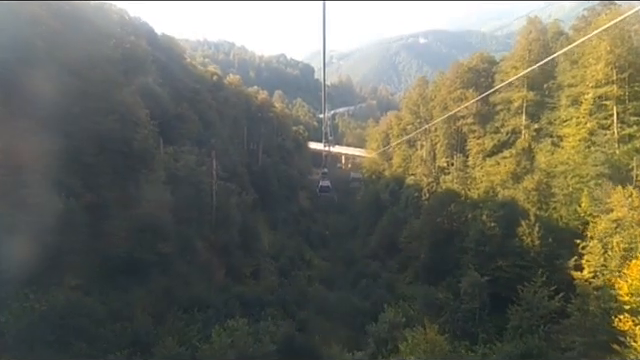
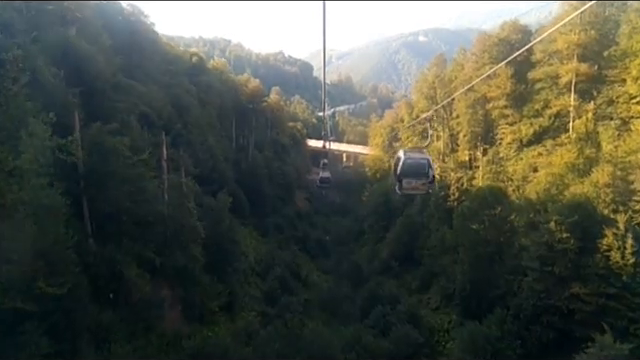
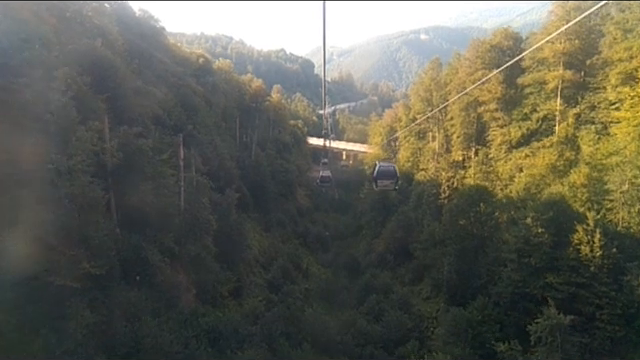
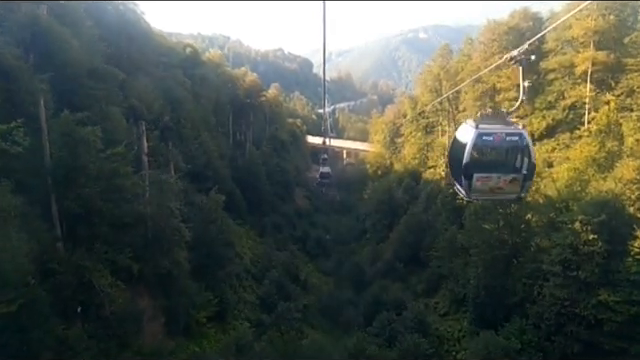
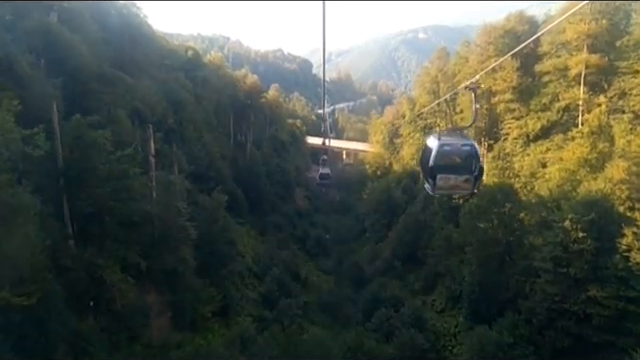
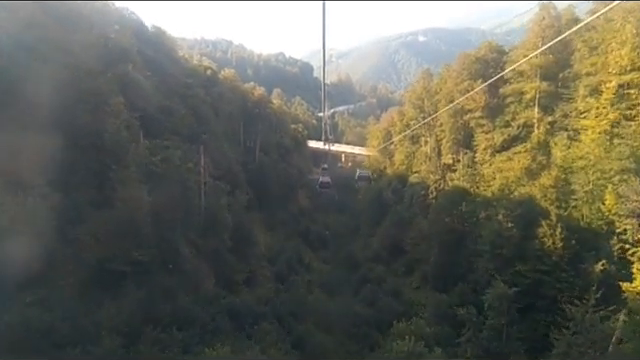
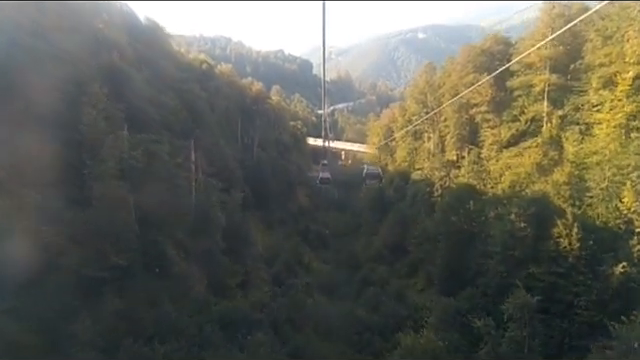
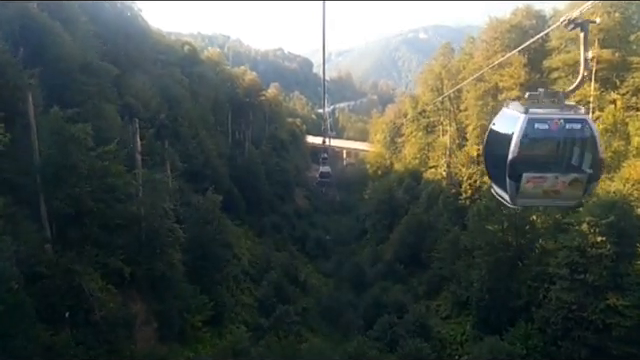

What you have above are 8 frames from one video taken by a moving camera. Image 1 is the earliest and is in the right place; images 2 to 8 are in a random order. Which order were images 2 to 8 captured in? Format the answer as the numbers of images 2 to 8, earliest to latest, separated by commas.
6, 7, 3, 2, 5, 4, 8
